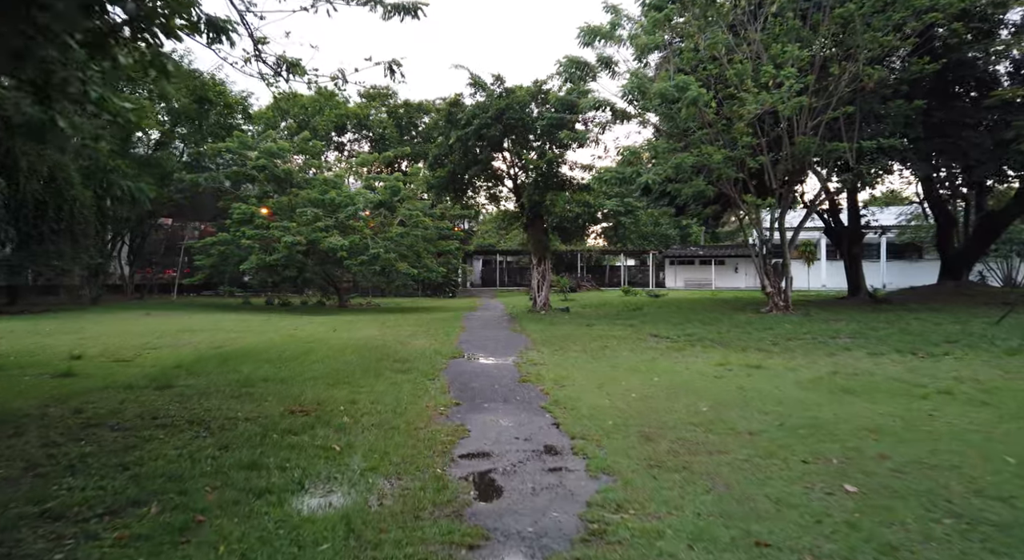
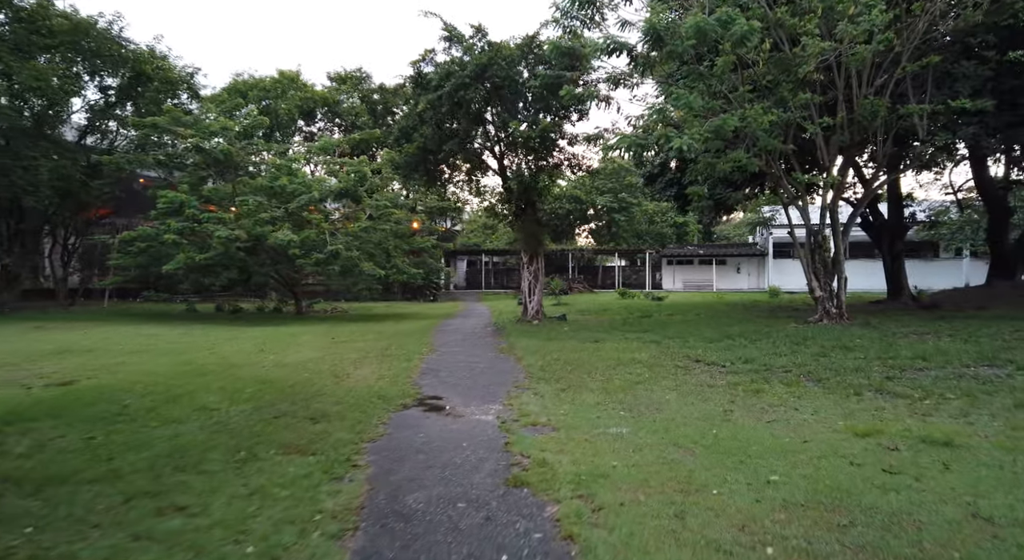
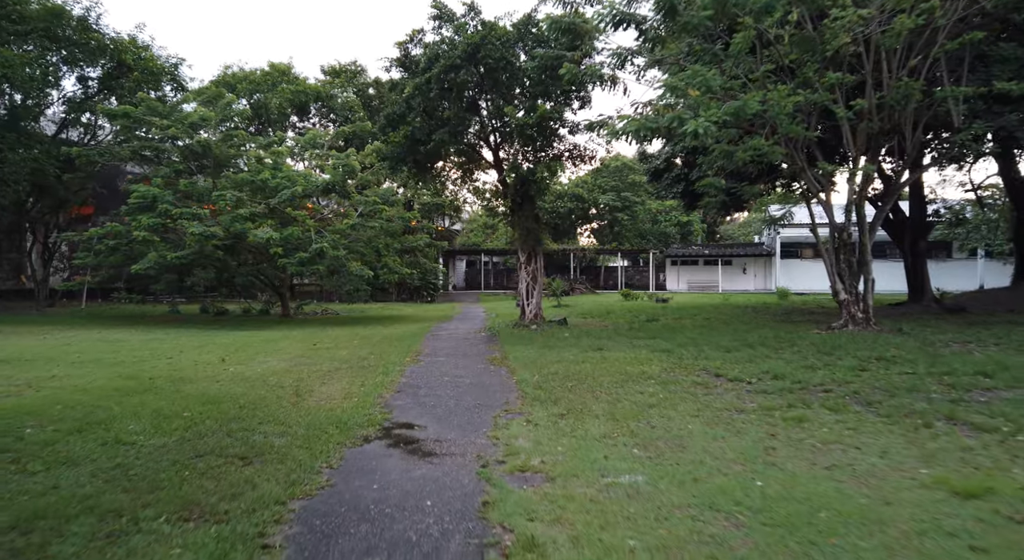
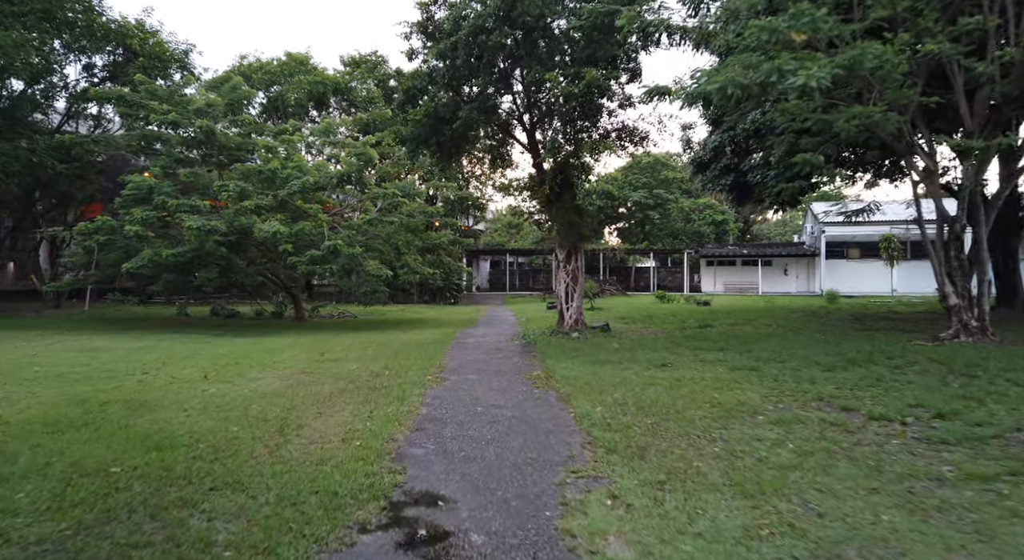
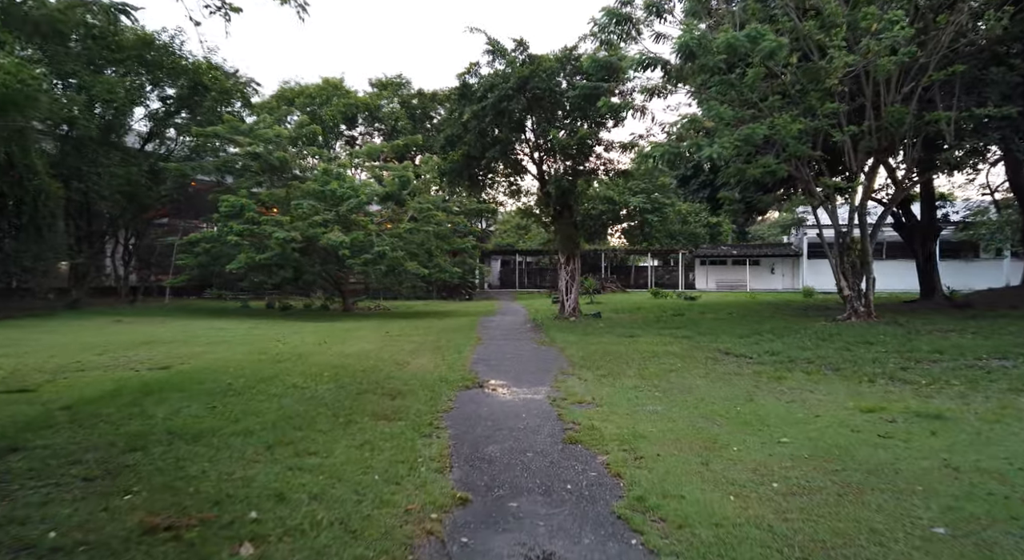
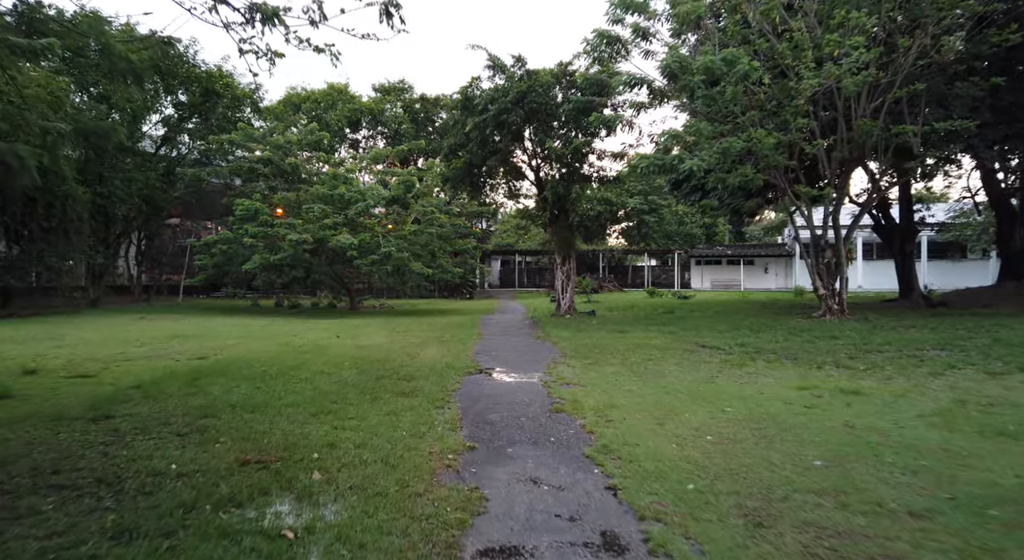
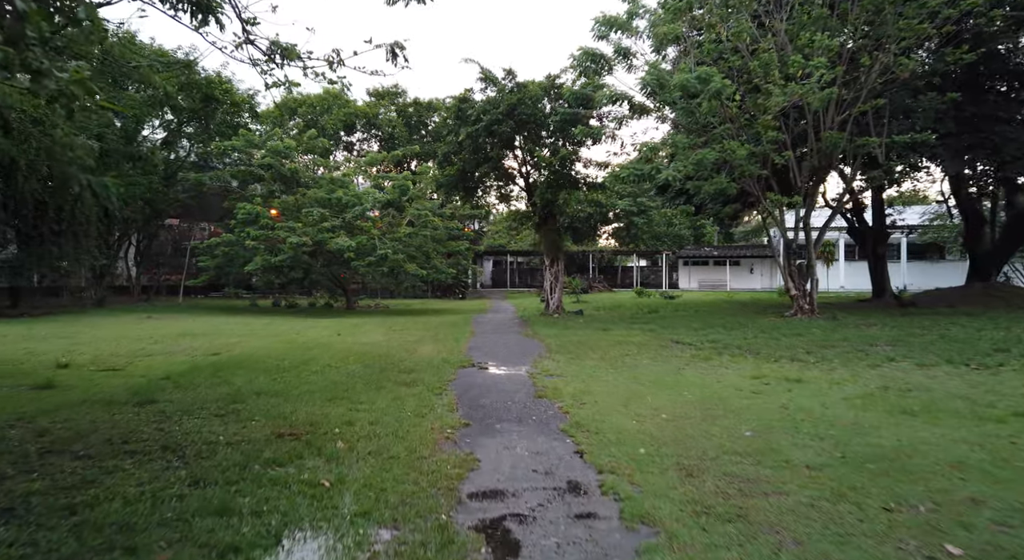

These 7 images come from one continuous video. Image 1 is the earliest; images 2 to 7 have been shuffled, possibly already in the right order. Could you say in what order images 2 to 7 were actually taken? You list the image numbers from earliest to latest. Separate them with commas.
7, 6, 5, 2, 3, 4
